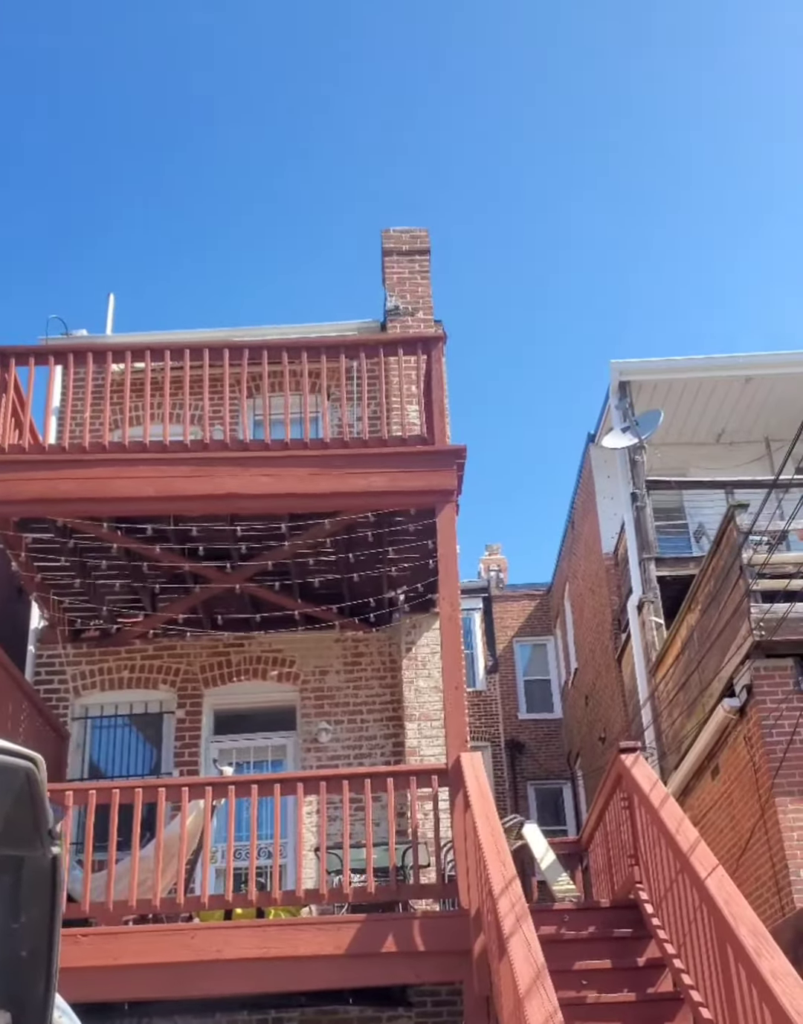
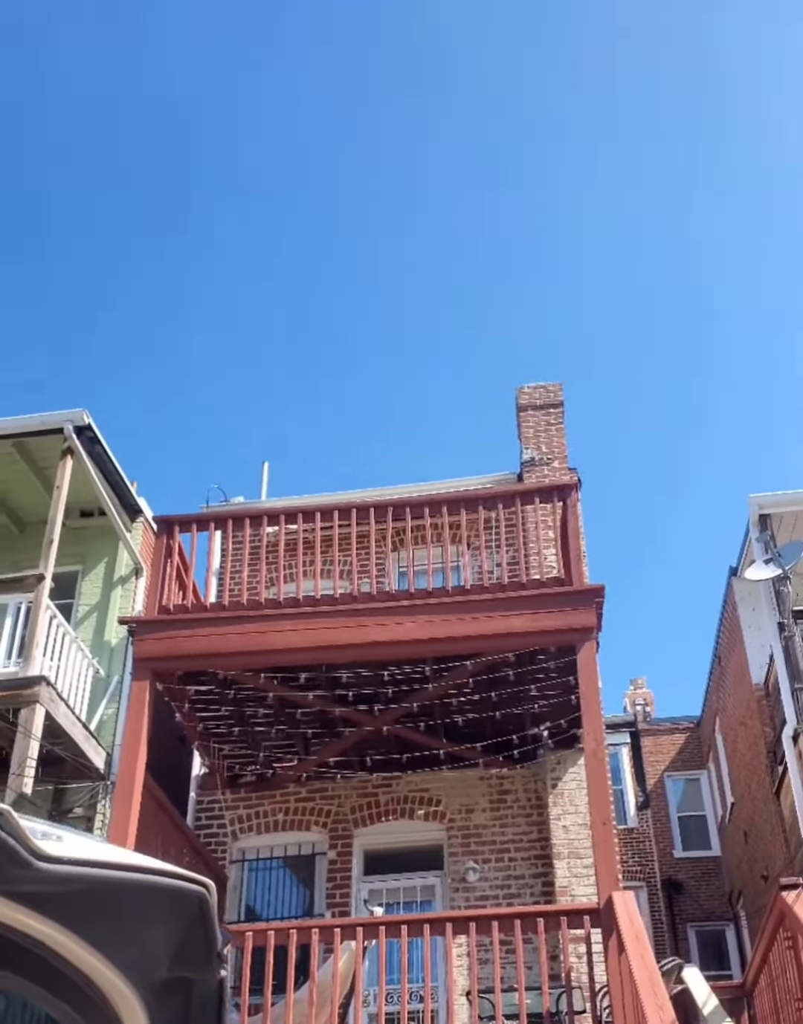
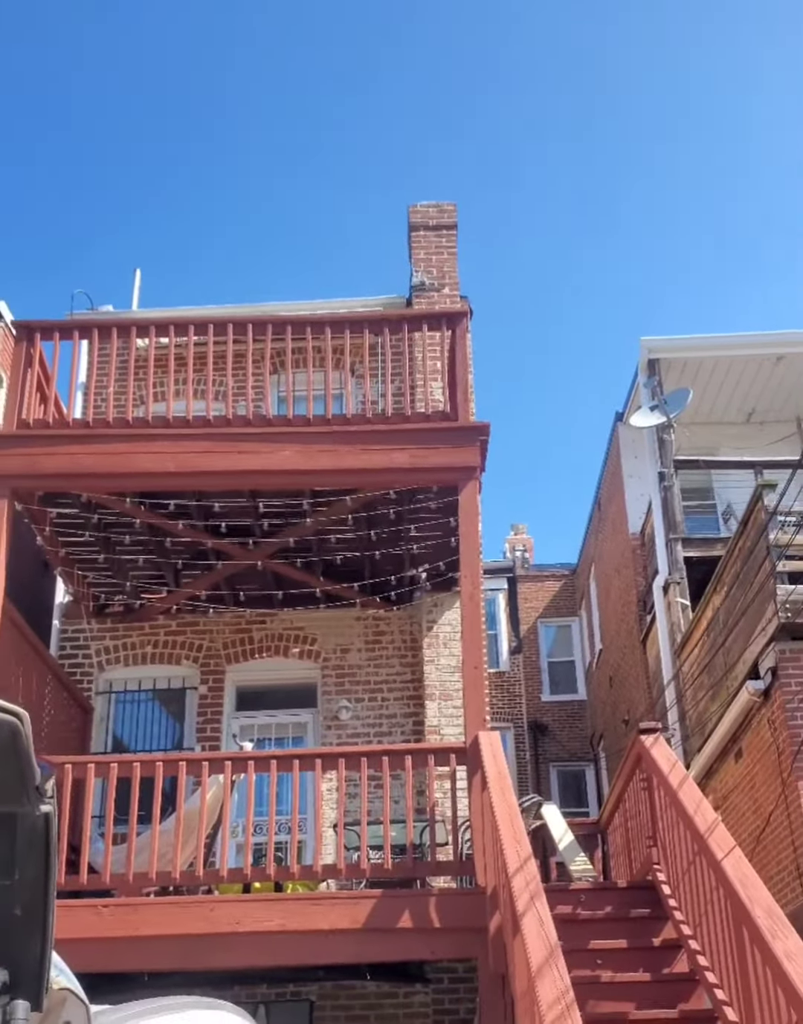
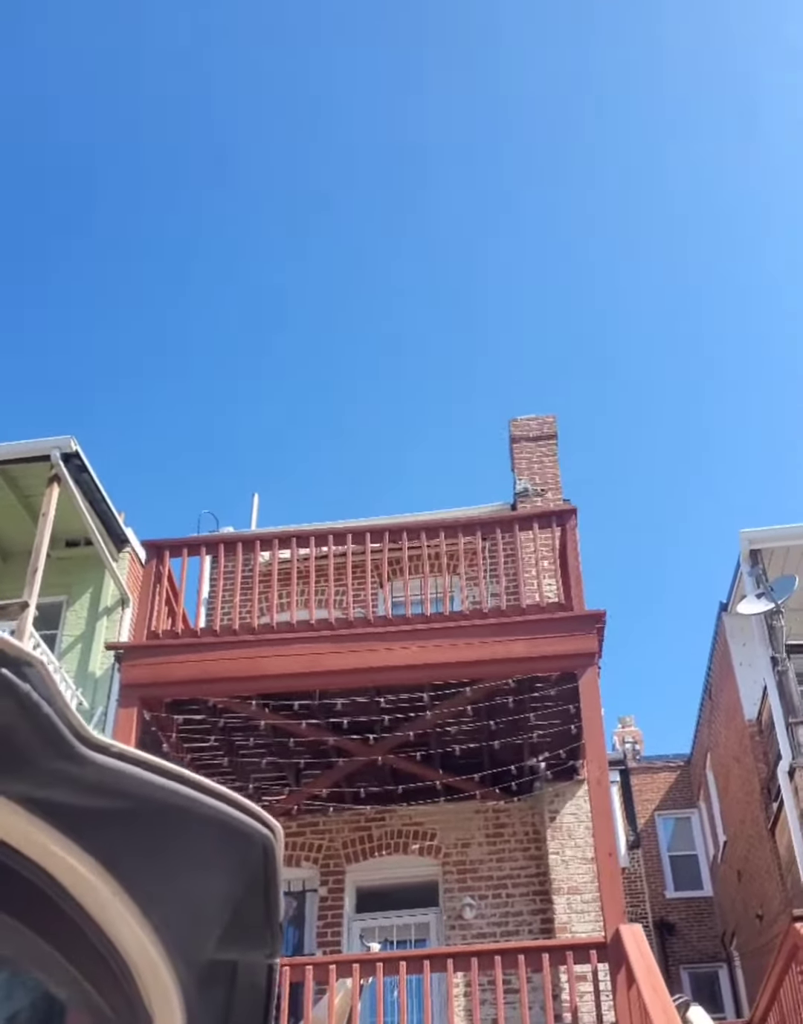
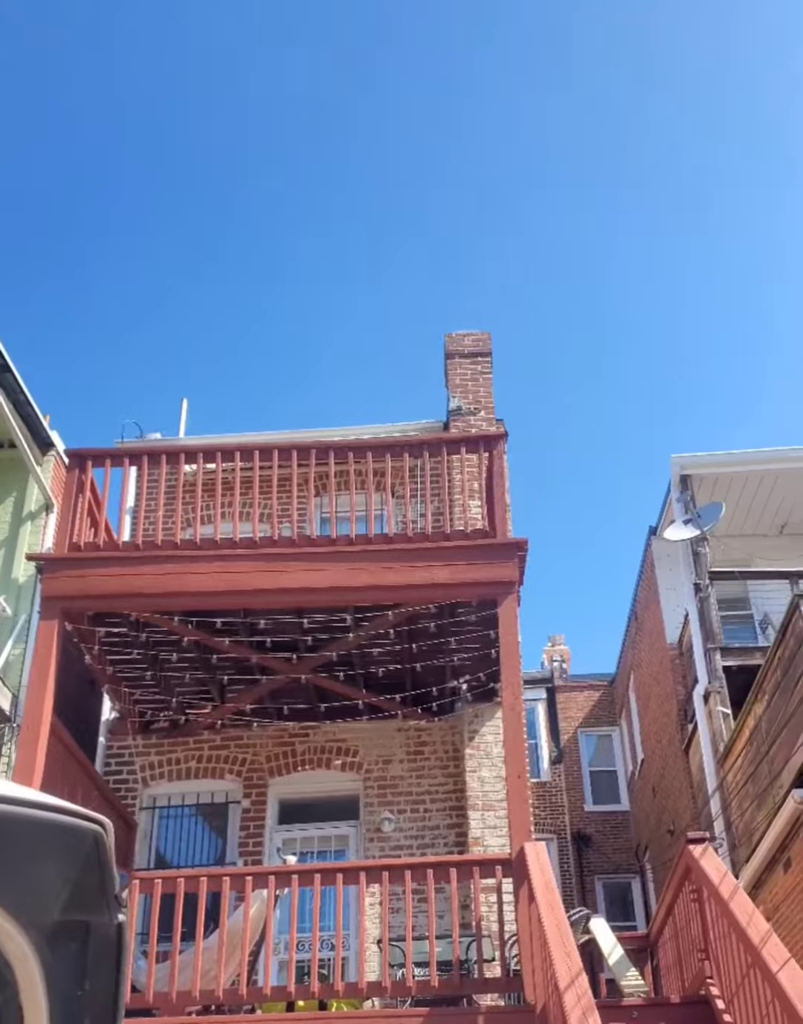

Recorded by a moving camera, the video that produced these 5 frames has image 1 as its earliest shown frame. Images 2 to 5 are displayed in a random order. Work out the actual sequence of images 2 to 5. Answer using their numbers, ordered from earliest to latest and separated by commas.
3, 5, 2, 4
